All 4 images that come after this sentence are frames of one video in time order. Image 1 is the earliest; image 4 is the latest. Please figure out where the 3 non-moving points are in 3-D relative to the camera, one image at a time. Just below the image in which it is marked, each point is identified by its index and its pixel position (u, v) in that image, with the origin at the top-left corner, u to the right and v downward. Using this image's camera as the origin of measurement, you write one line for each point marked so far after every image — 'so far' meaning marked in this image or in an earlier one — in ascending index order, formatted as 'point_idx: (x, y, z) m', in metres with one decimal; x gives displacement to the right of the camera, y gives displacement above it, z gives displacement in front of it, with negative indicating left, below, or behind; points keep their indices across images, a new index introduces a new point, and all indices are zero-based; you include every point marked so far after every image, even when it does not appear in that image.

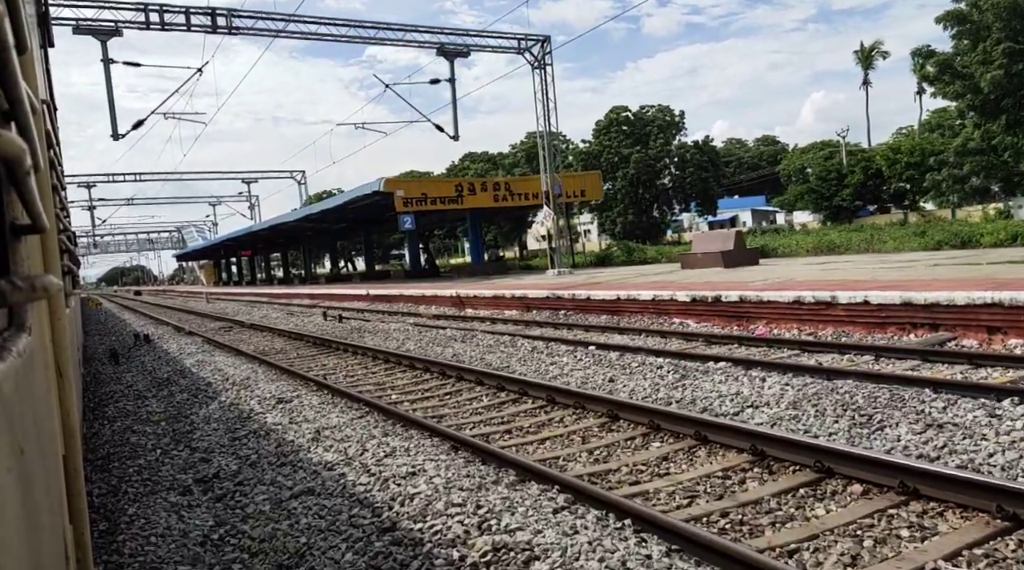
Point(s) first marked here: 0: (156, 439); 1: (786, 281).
0: (-3.6, -1.5, +8.0) m
1: (+4.3, +0.1, +12.3) m
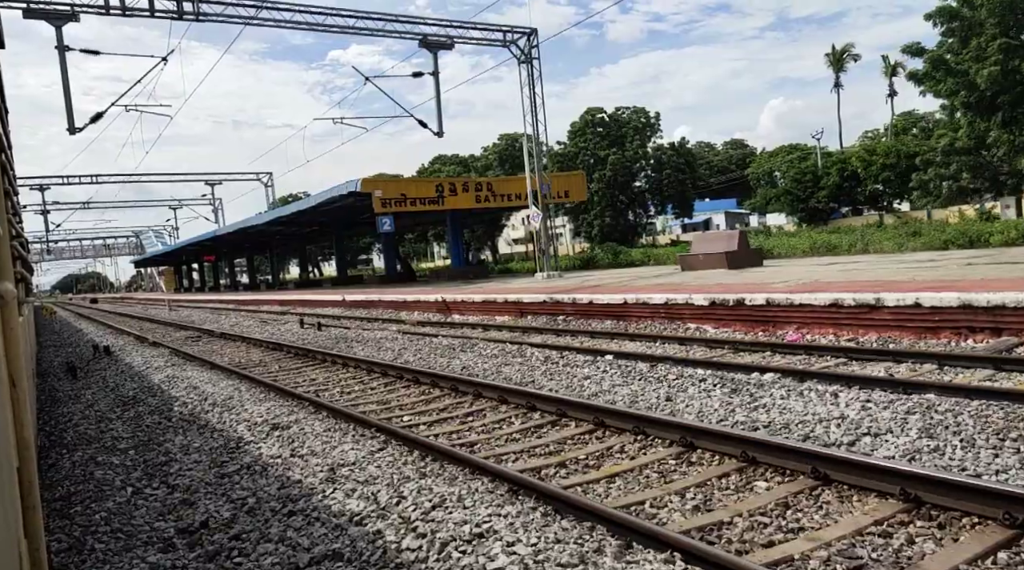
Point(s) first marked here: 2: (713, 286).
0: (-3.3, -1.6, +6.8) m
1: (+4.3, 0.0, +11.4) m
2: (+3.3, 0.0, +13.1) m
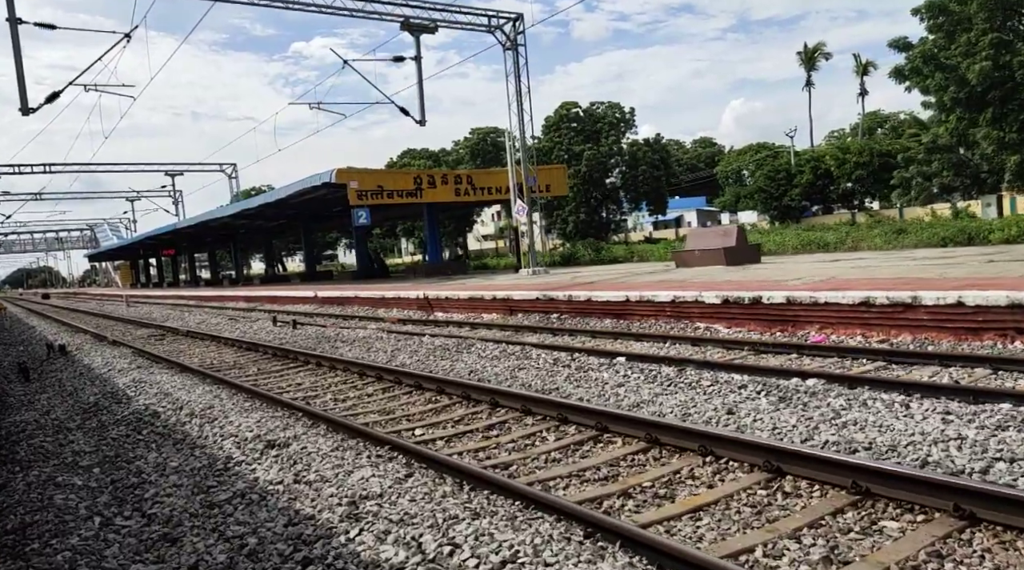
0: (-3.1, -1.6, +5.8) m
1: (+4.4, +0.1, +10.7) m
2: (+3.2, 0.0, +12.4) m
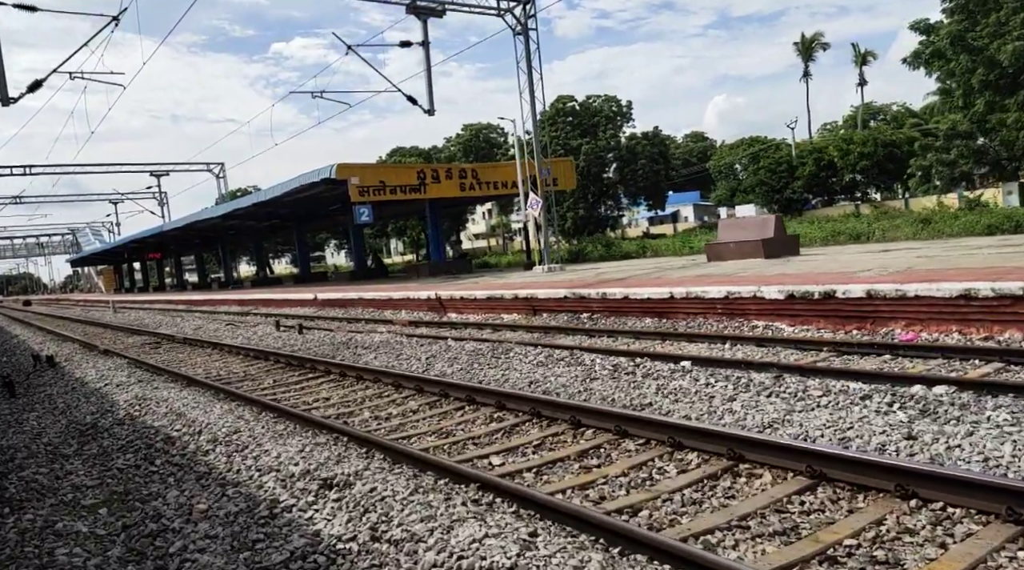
0: (-2.4, -1.6, +4.7) m
1: (+4.9, +0.2, +9.7) m
2: (+3.7, +0.1, +11.4) m
